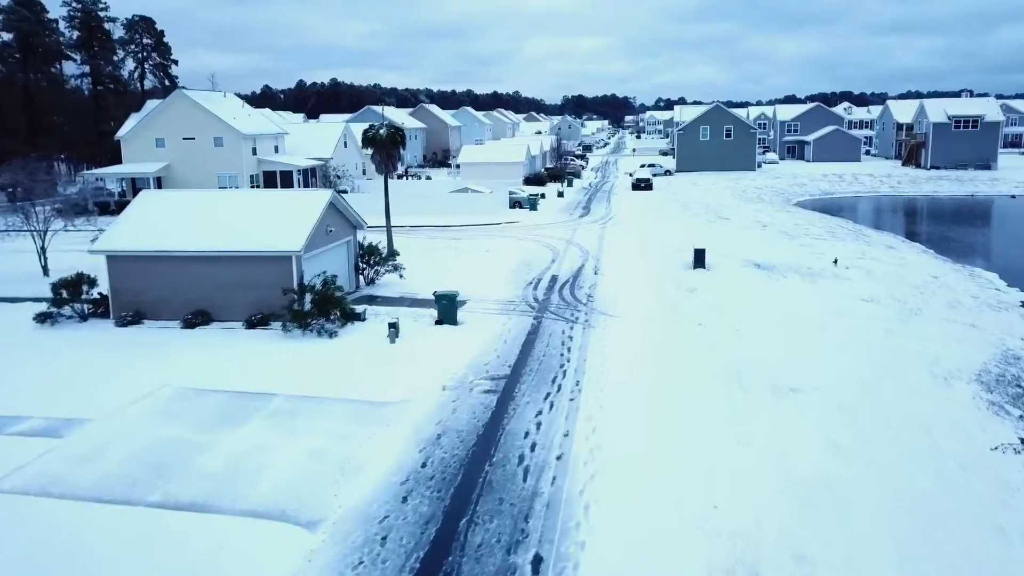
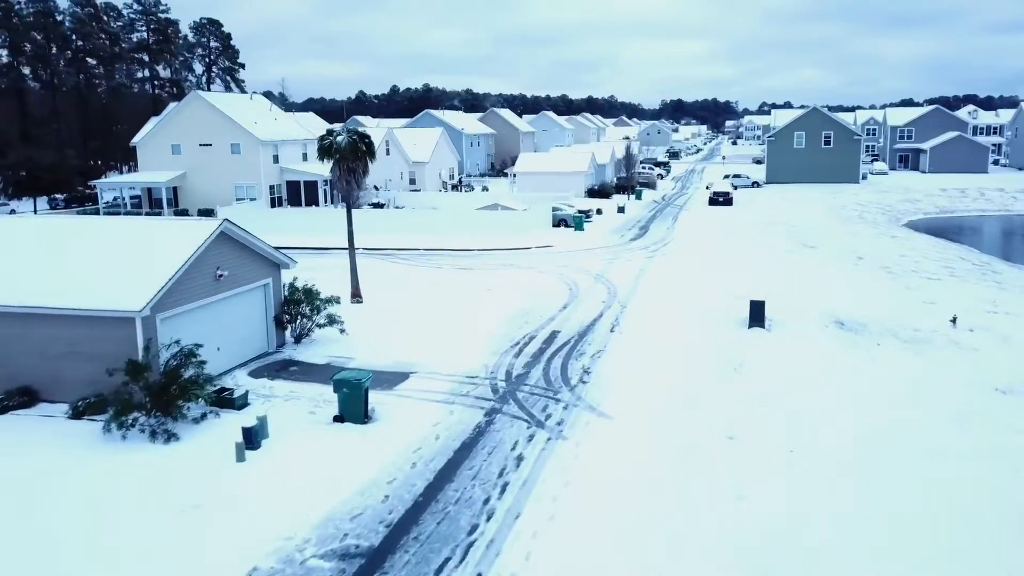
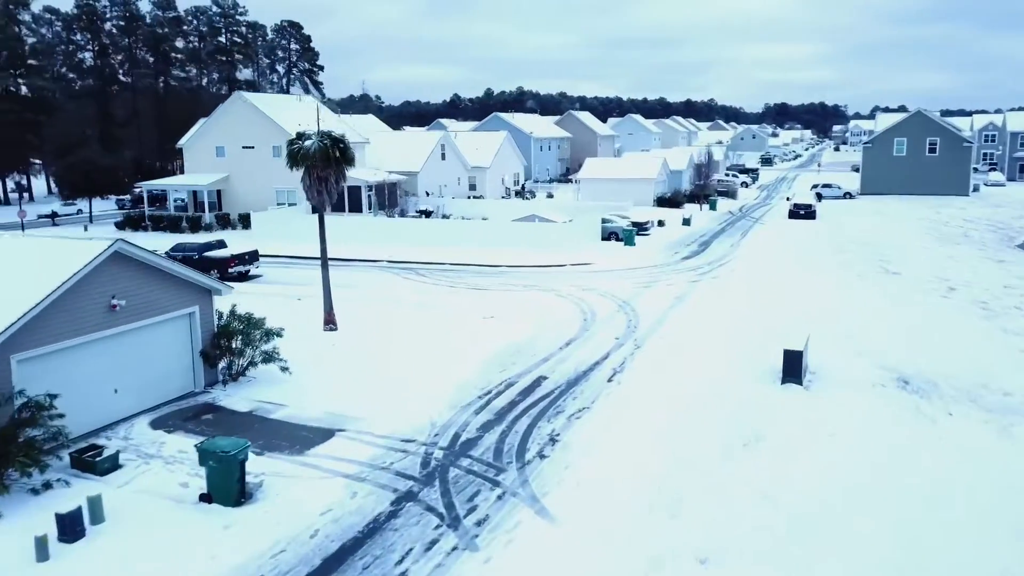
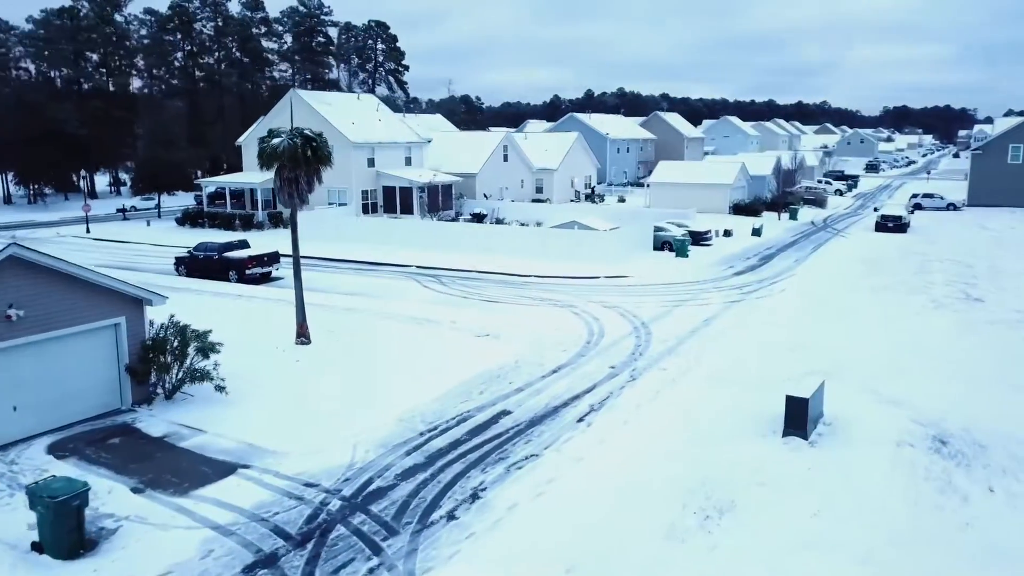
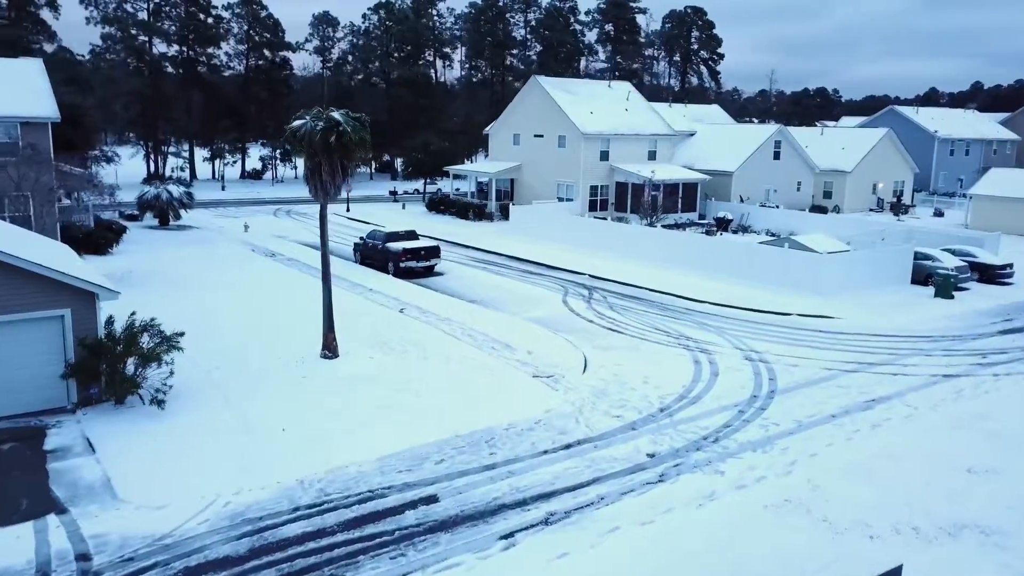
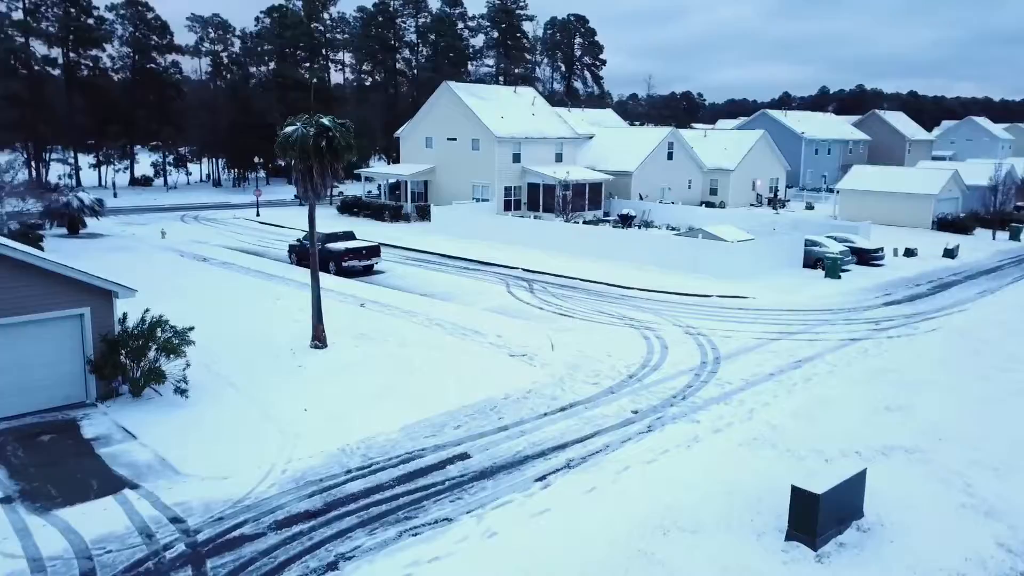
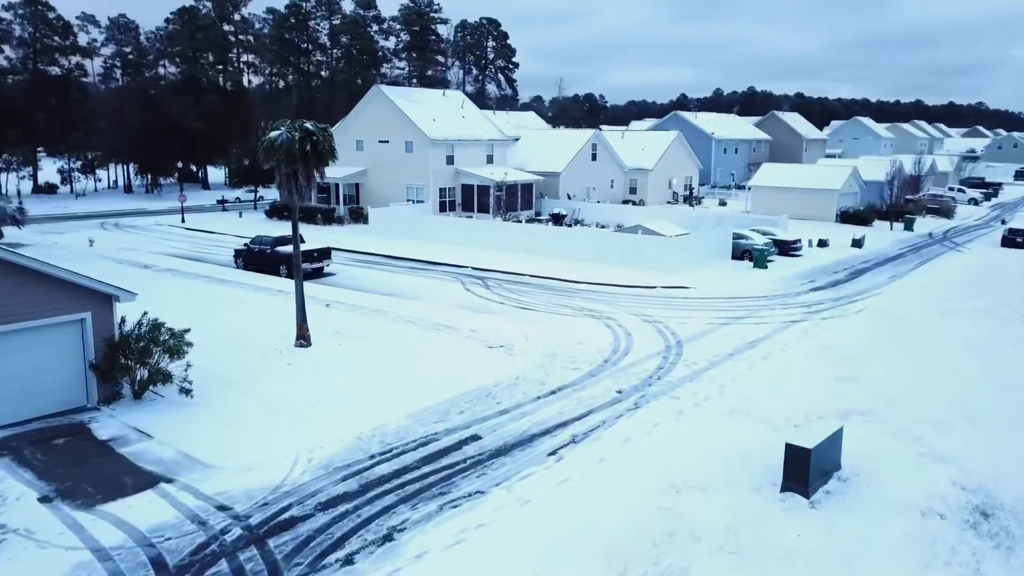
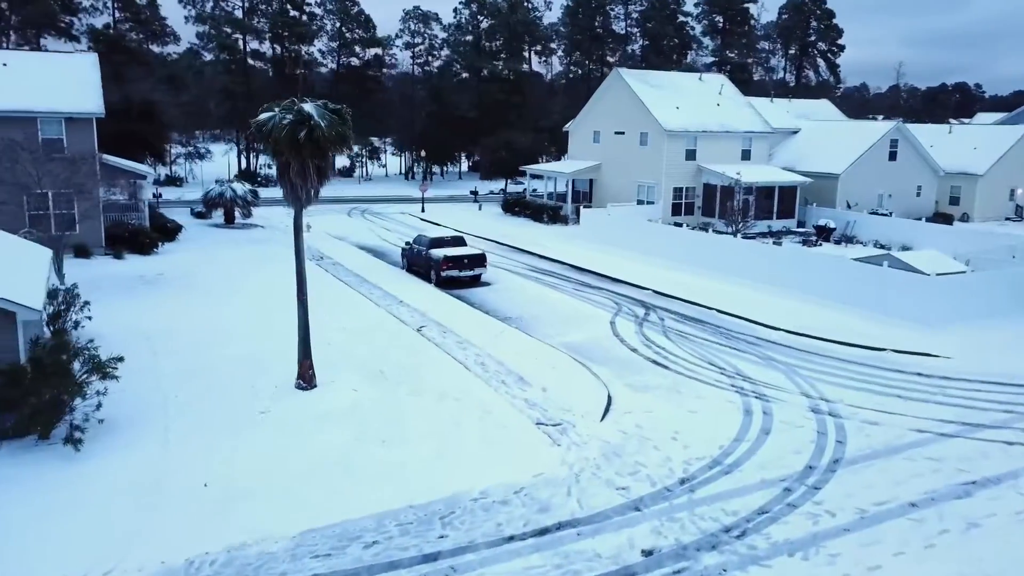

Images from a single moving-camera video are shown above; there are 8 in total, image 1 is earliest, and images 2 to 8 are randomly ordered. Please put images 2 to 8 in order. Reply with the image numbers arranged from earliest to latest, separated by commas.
2, 3, 4, 7, 6, 5, 8
